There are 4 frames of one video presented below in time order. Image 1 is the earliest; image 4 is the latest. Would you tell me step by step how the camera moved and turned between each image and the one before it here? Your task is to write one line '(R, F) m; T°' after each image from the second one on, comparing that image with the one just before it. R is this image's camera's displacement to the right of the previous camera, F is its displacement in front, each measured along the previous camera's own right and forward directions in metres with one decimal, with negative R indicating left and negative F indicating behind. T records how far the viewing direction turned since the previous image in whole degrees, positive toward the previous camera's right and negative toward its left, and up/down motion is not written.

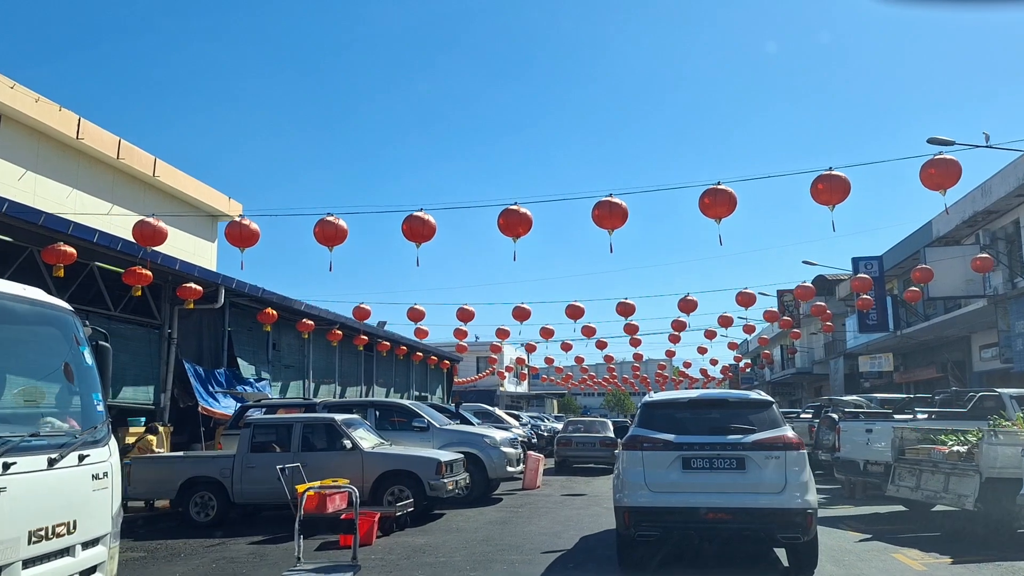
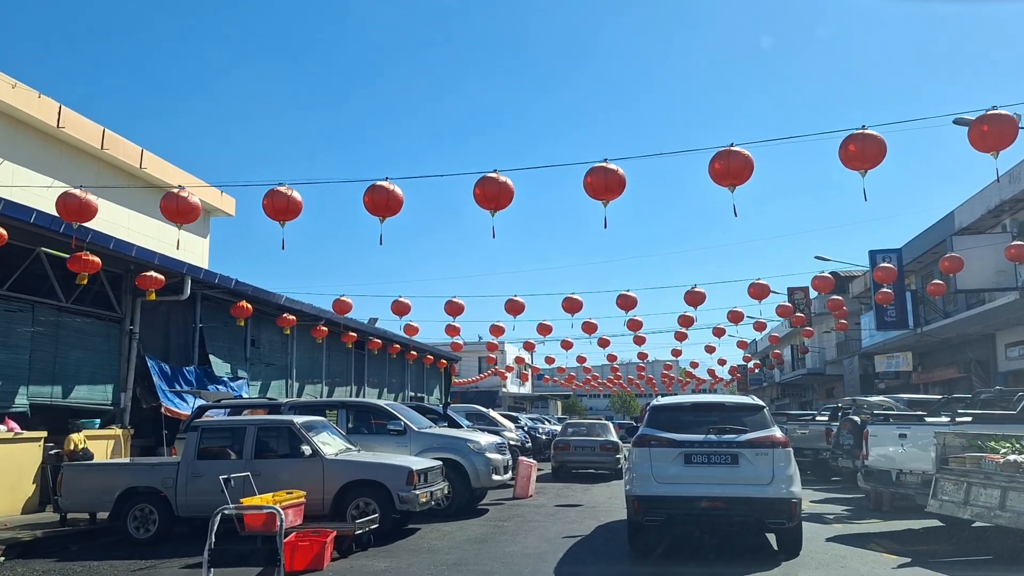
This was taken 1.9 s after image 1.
(+0.3, +1.5) m; 0°
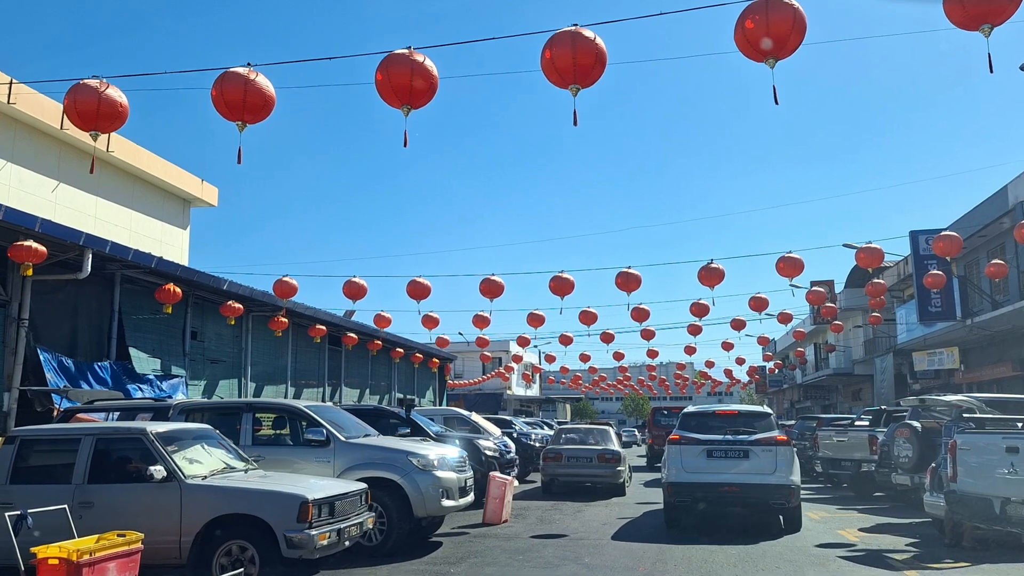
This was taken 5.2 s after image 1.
(+0.7, +3.1) m; -1°
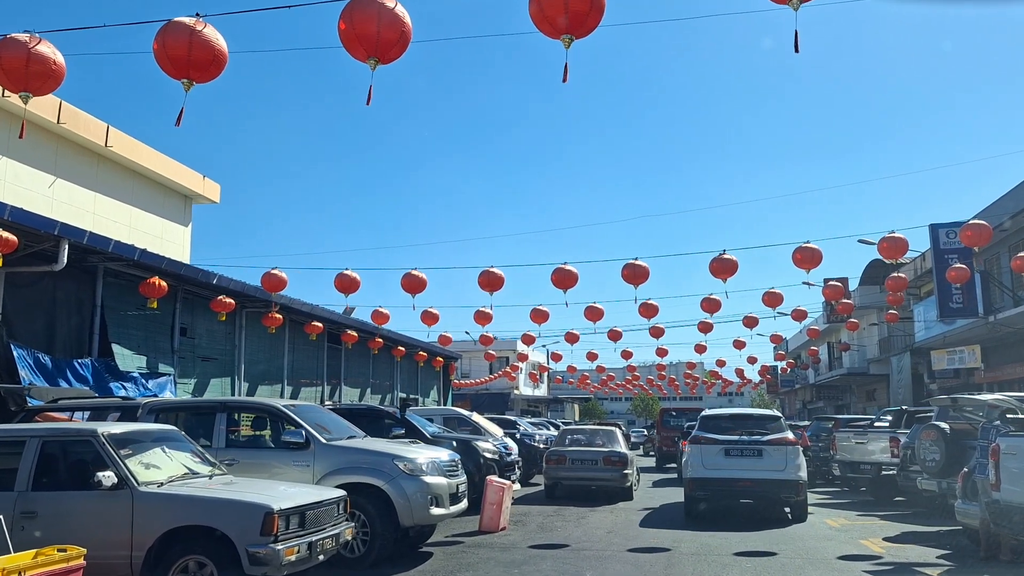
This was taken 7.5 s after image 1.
(+0.2, +0.8) m; -1°
